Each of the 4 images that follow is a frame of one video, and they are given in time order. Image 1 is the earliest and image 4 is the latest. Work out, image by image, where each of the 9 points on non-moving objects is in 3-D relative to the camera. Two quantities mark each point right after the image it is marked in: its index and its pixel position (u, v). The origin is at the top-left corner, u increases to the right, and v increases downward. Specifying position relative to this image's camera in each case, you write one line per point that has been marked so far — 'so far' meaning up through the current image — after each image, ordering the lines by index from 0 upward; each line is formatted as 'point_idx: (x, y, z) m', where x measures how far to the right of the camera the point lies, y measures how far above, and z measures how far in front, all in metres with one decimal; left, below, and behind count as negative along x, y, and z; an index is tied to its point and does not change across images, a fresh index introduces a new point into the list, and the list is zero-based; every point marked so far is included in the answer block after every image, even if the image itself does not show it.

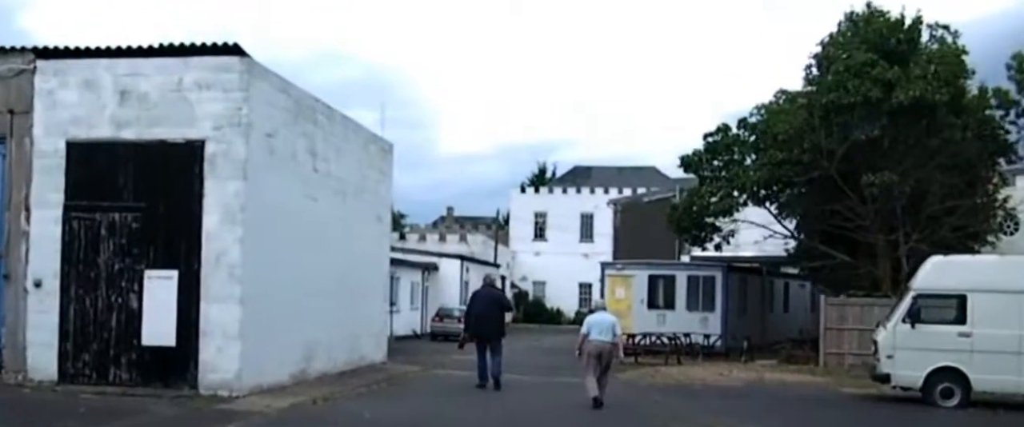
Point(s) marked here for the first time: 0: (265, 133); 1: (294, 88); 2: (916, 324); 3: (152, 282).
0: (-3.4, +1.1, +15.6) m
1: (-3.3, +1.9, +17.1) m
2: (+6.4, -1.8, +17.9) m
3: (-4.8, -0.9, +15.1) m
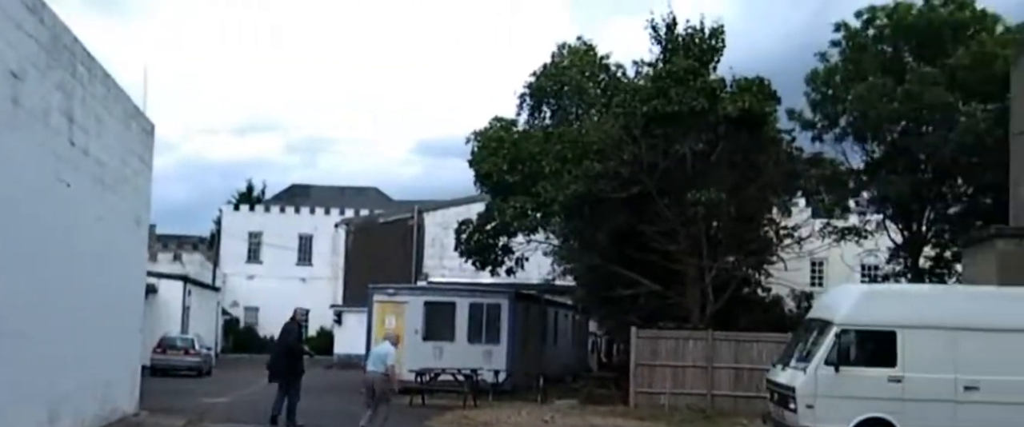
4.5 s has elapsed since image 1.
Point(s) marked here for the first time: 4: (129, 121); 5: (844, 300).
0: (-4.5, +1.2, +10.0) m
1: (-4.7, +2.0, +11.6) m
2: (+4.3, -2.0, +14.8) m
3: (-5.7, -0.7, +9.1) m
4: (-5.4, +1.3, +16.0) m
5: (+4.4, -1.2, +15.2) m
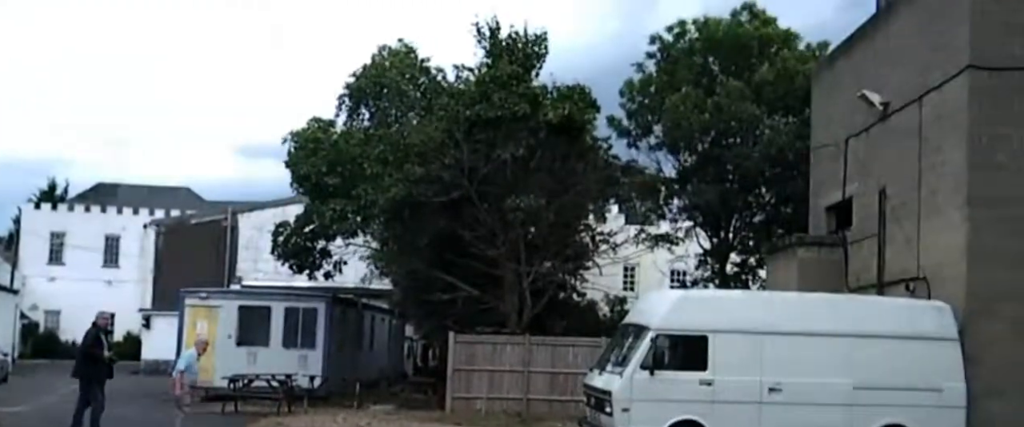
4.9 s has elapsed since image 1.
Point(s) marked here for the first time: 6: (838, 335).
0: (-5.9, +1.3, +9.1) m
1: (-6.4, +2.1, +10.6) m
2: (+1.9, -2.1, +15.2) m
3: (-7.1, -0.7, +8.0) m
4: (-7.8, +1.3, +14.8) m
5: (+2.0, -1.3, +15.6) m
6: (+4.3, -1.6, +14.8) m
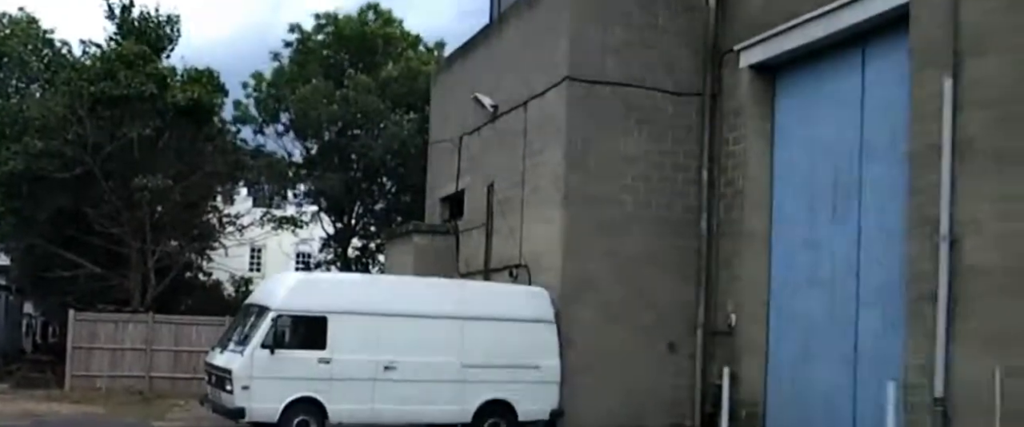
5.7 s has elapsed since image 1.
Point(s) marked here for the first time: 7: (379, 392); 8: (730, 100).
0: (-8.7, +1.7, +7.8) m
1: (-9.6, +2.5, +9.0) m
2: (-3.4, -1.9, +16.0) m
3: (-9.5, -0.3, +6.4) m
4: (-12.3, +1.9, +12.6) m
5: (-3.4, -1.1, +16.4) m
6: (-0.9, -1.5, +16.5) m
7: (-1.9, -2.5, +16.2) m
8: (+3.3, +1.7, +17.3) m
